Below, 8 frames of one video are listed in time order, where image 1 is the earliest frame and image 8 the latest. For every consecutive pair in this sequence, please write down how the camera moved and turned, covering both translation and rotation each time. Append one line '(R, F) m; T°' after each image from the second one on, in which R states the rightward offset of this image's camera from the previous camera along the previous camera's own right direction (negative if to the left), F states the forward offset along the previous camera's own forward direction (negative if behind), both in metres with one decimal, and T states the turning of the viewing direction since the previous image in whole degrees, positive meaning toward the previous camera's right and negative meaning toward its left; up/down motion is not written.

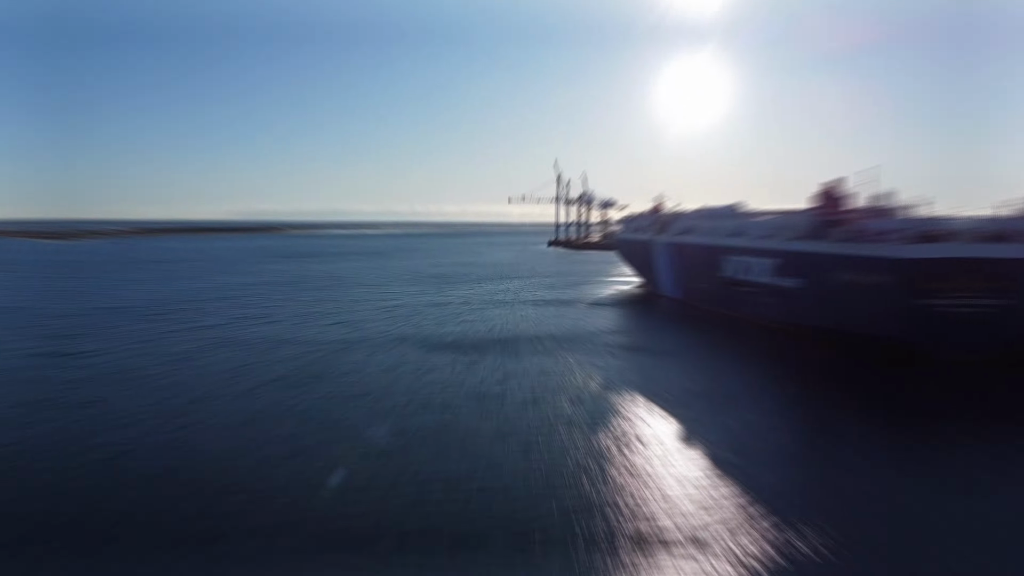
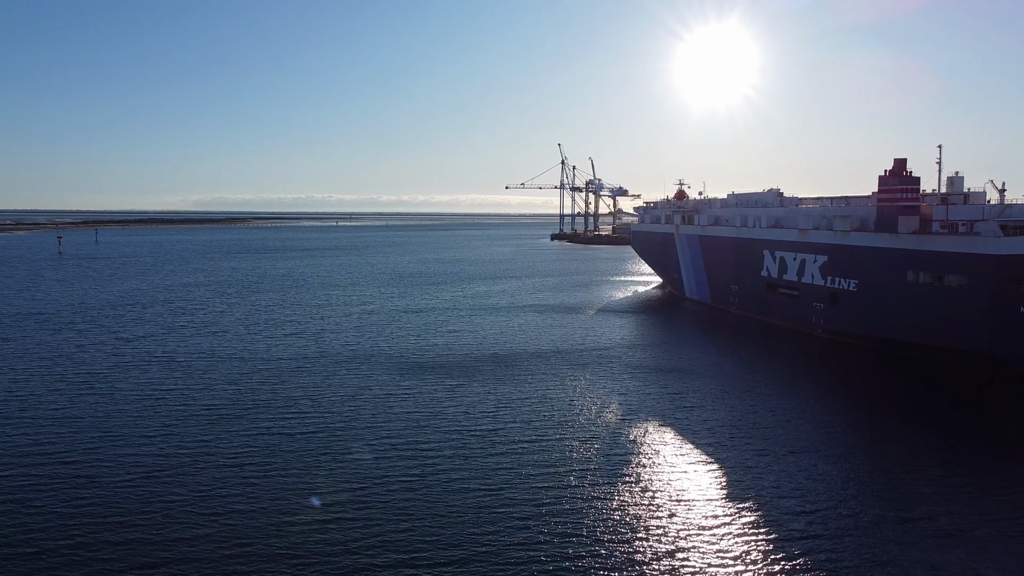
(+0.2, +3.9) m; 0°
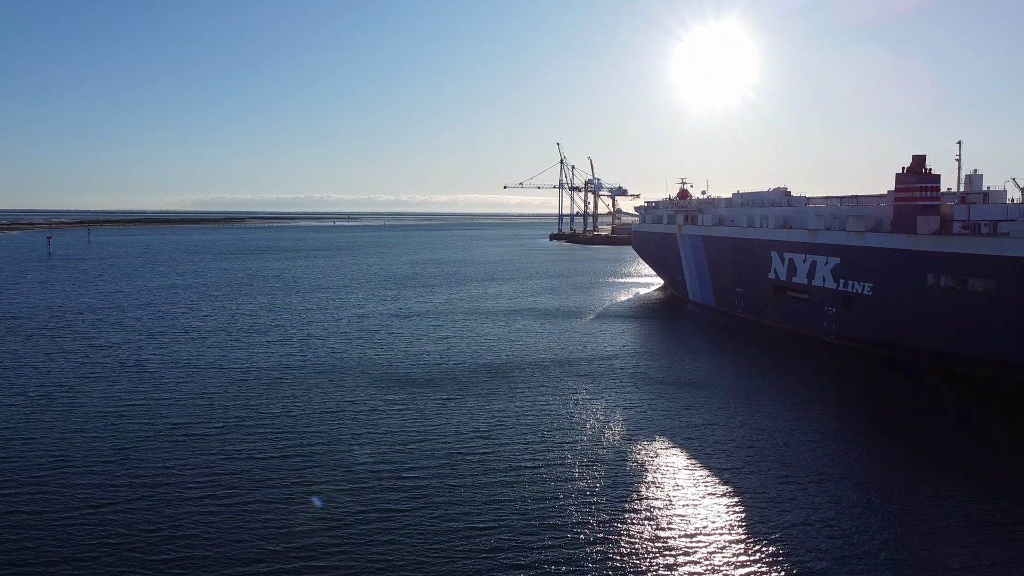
(+0.1, +1.2) m; 0°
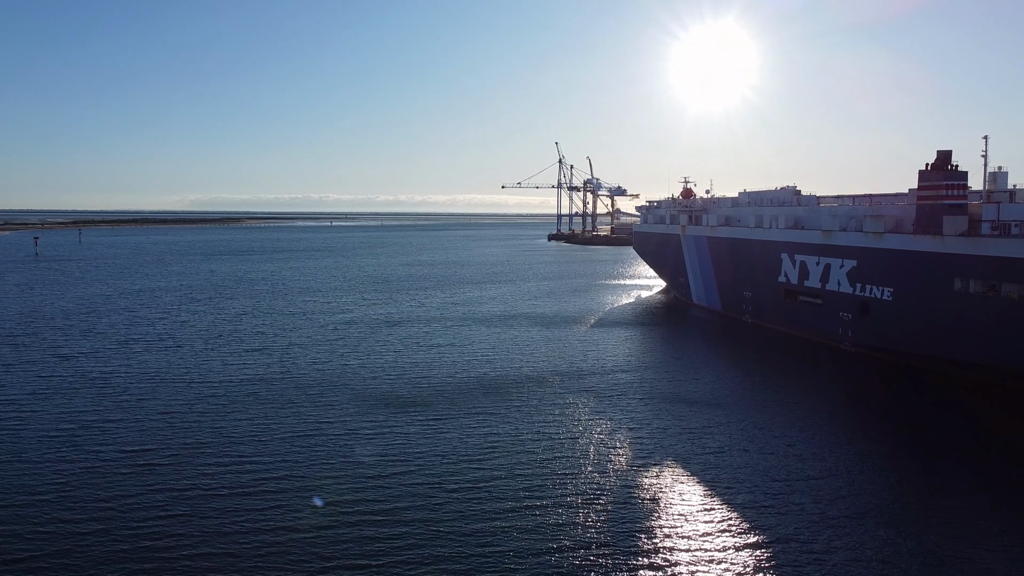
(+0.1, +1.4) m; 0°
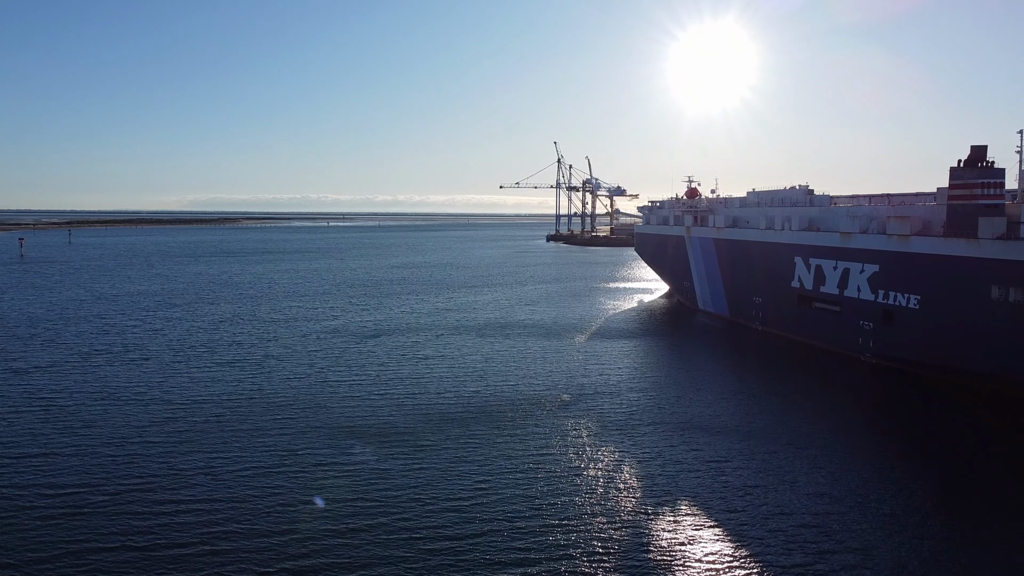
(+0.1, +1.6) m; 0°
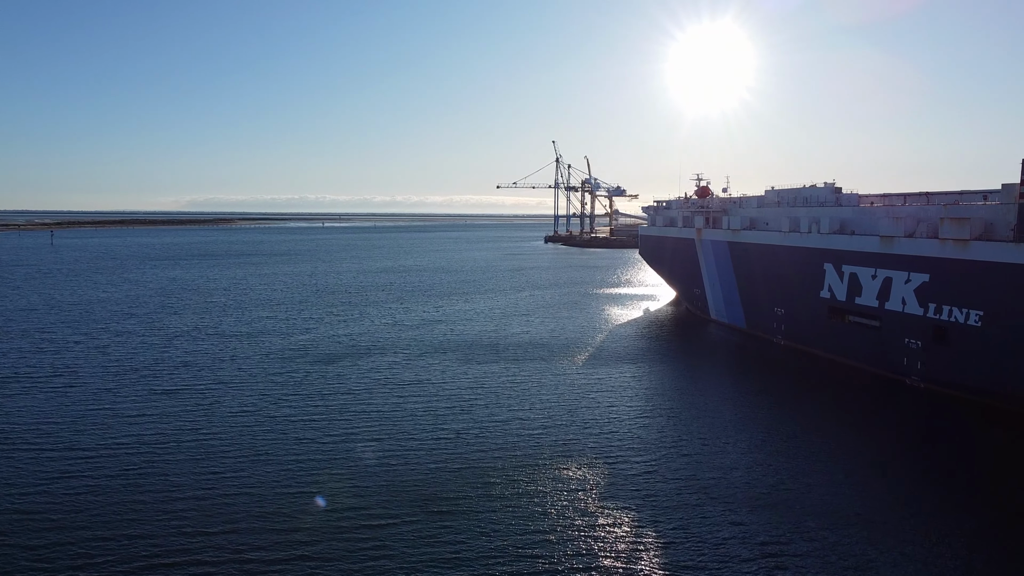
(+0.2, +2.9) m; 0°
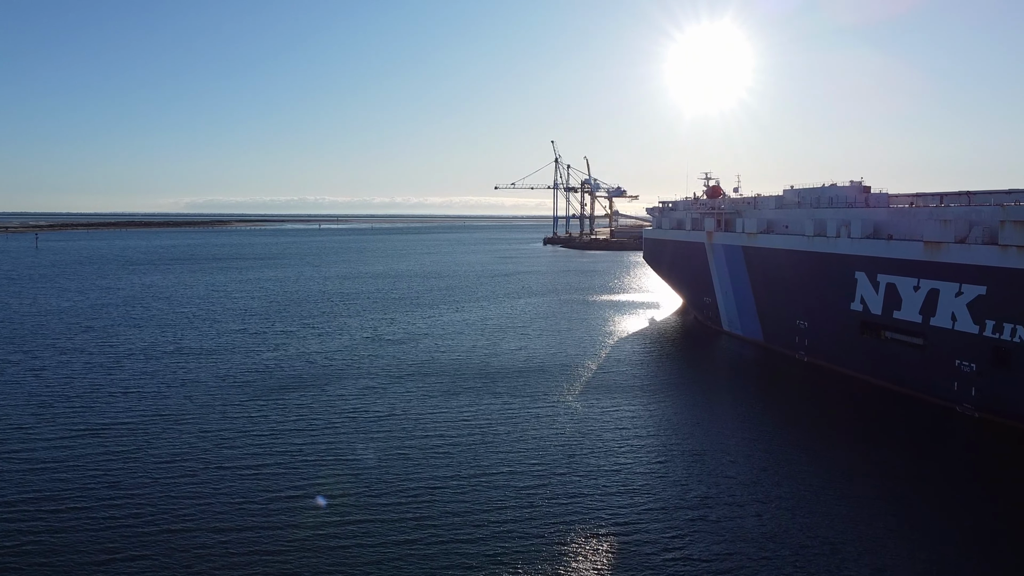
(+0.2, +2.5) m; 0°
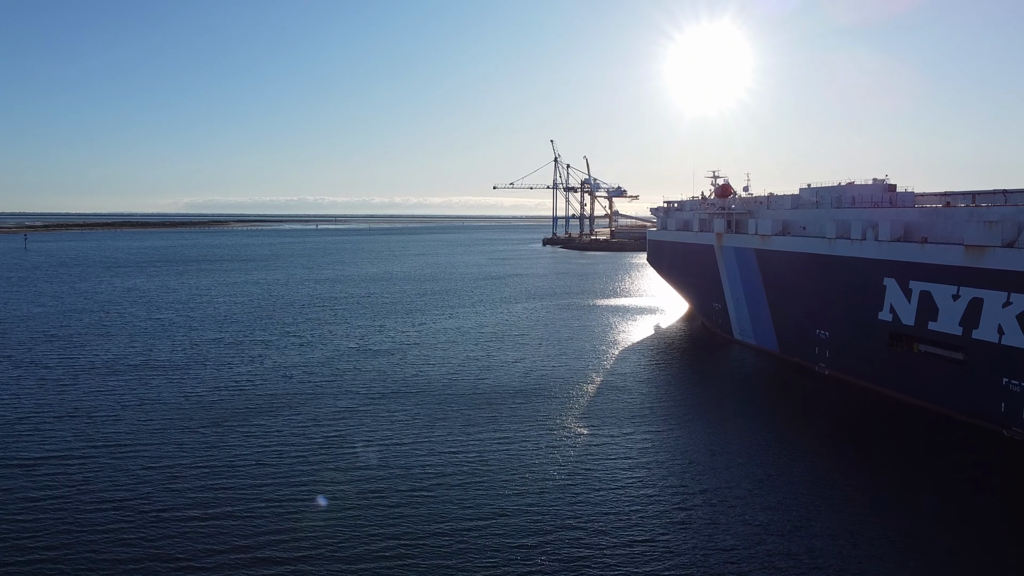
(+0.1, +1.7) m; 0°
